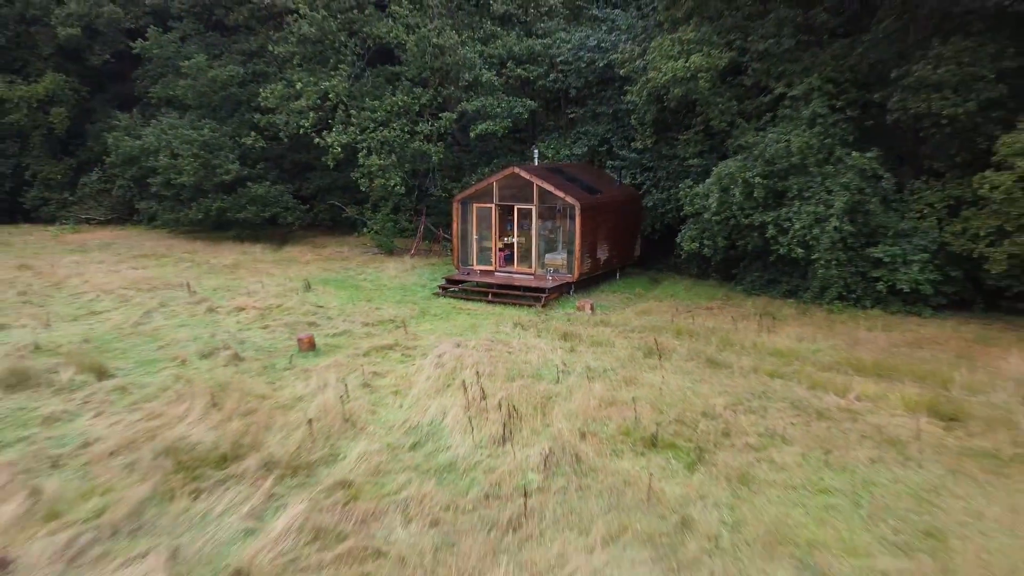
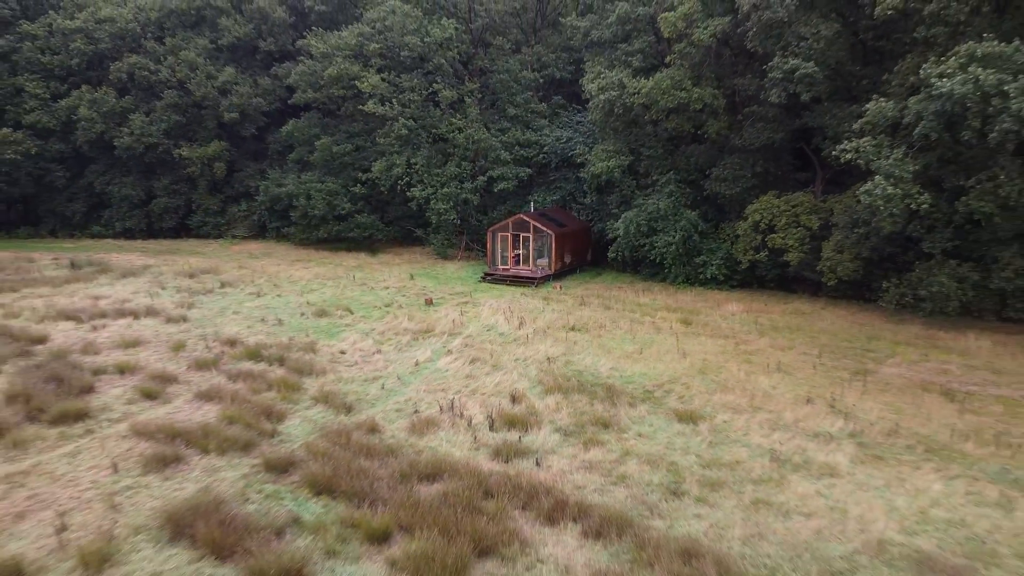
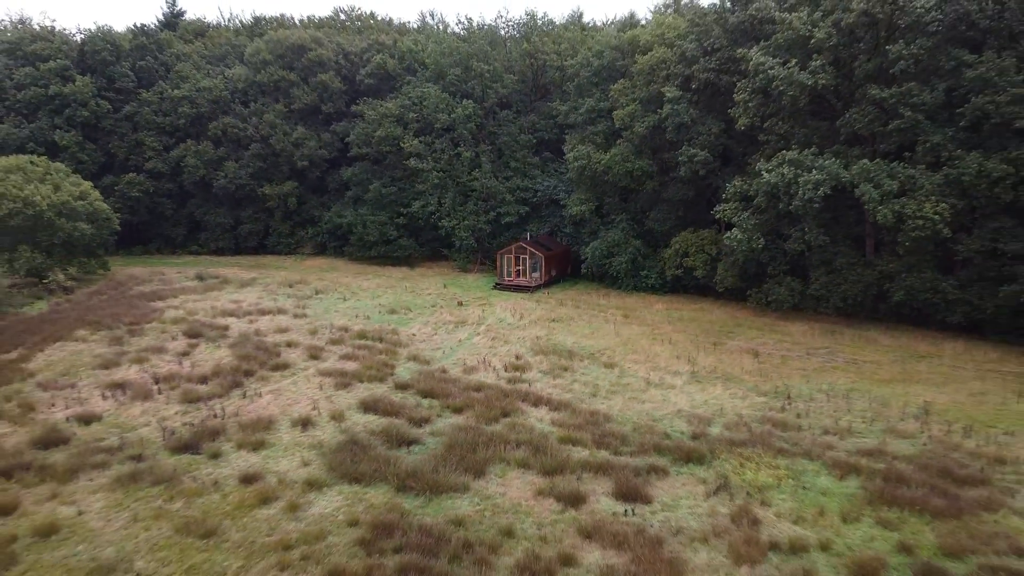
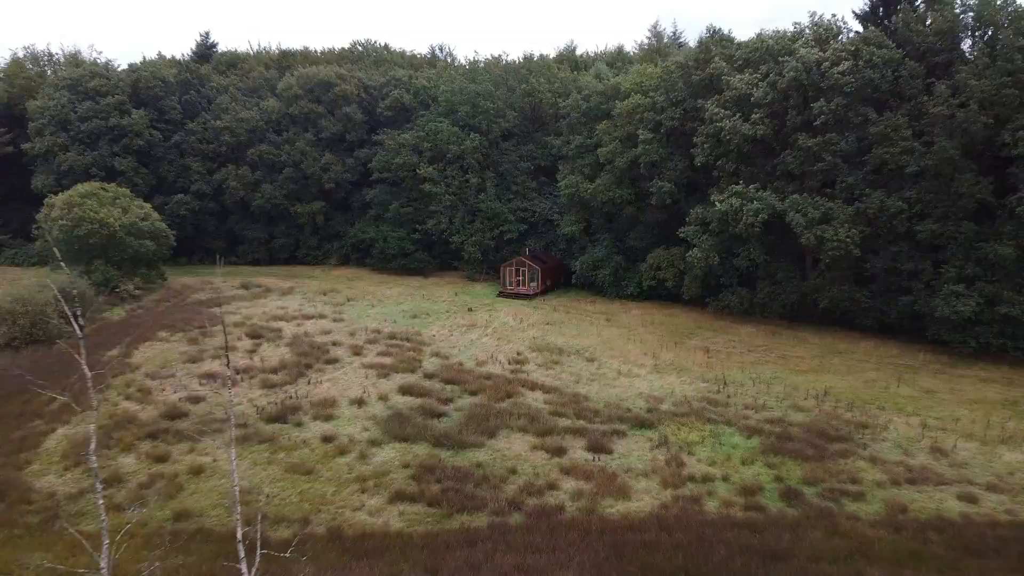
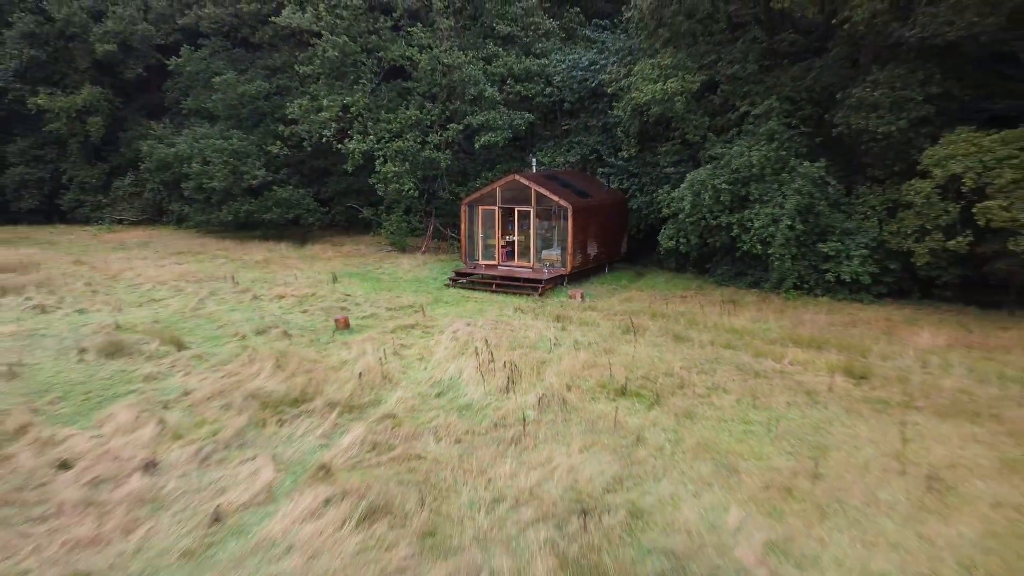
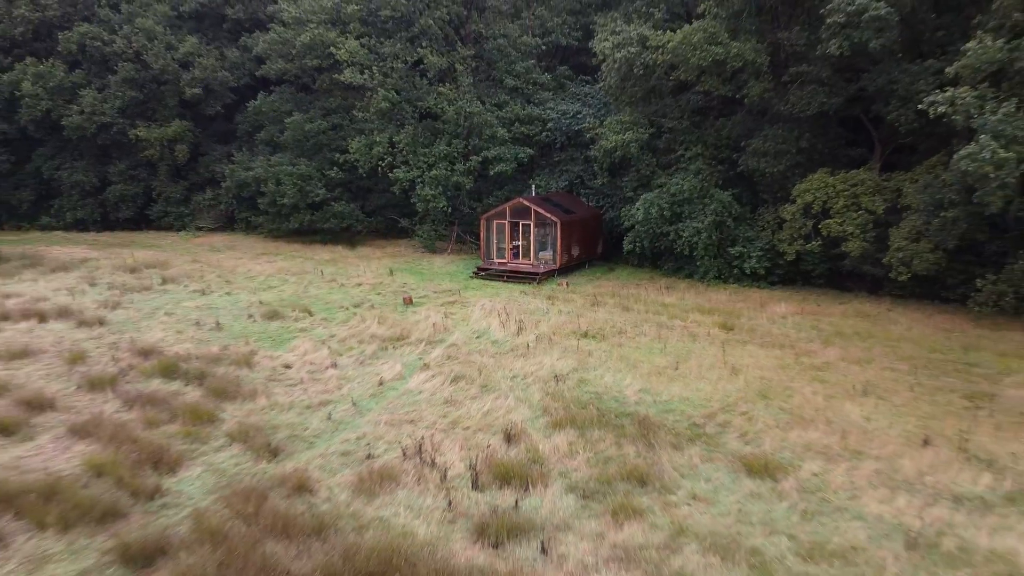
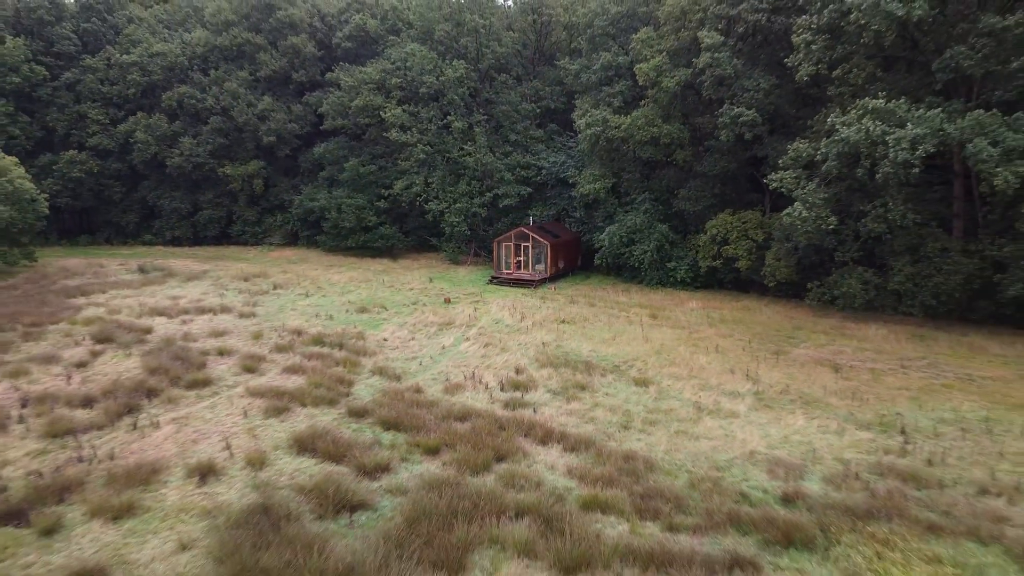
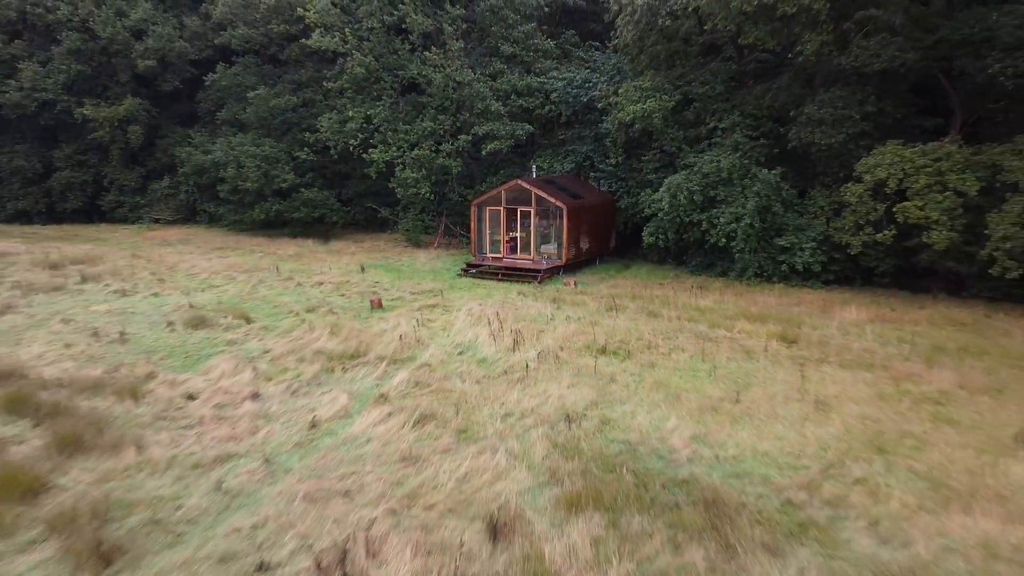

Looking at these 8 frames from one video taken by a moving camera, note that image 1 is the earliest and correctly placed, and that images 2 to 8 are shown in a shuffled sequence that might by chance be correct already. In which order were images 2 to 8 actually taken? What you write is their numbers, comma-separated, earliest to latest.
5, 8, 6, 2, 7, 3, 4
